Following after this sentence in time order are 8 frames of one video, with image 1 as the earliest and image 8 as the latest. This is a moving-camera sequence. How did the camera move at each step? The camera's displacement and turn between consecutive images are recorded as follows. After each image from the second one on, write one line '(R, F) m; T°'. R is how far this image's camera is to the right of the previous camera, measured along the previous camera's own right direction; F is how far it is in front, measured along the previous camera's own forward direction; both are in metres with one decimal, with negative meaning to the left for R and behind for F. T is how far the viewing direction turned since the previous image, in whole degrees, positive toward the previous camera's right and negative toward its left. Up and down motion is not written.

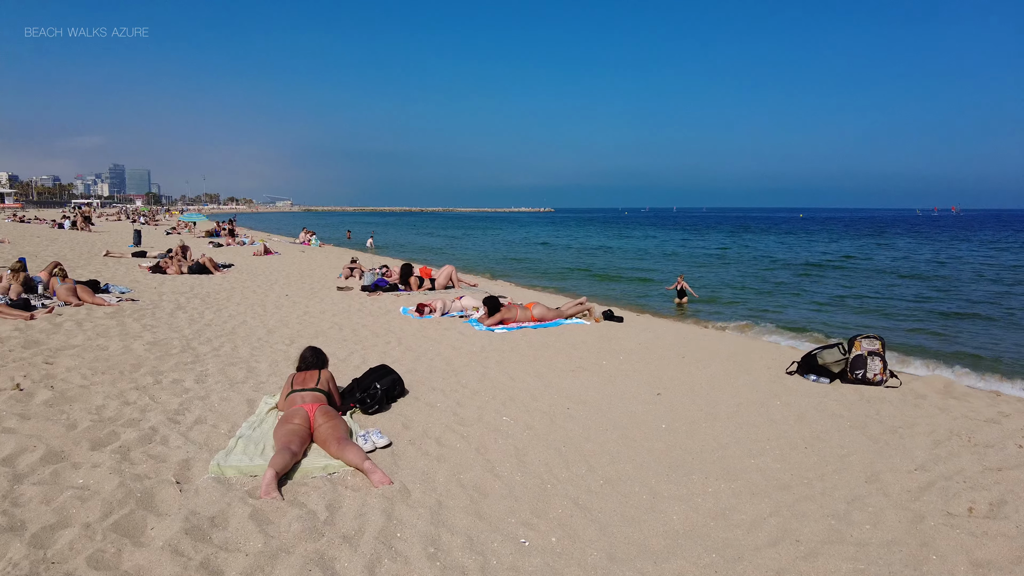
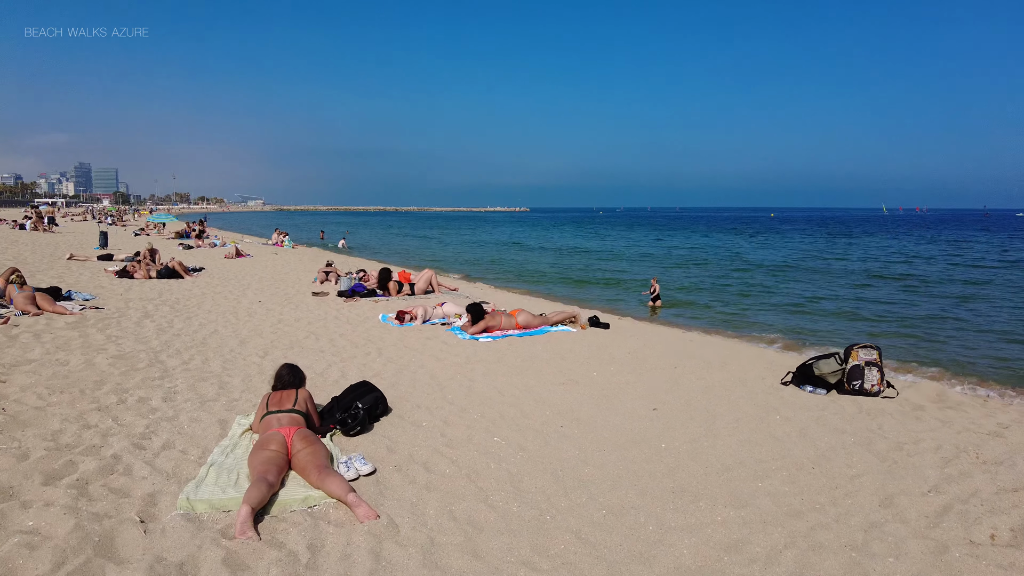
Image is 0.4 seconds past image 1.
(-0.1, +0.3) m; +2°
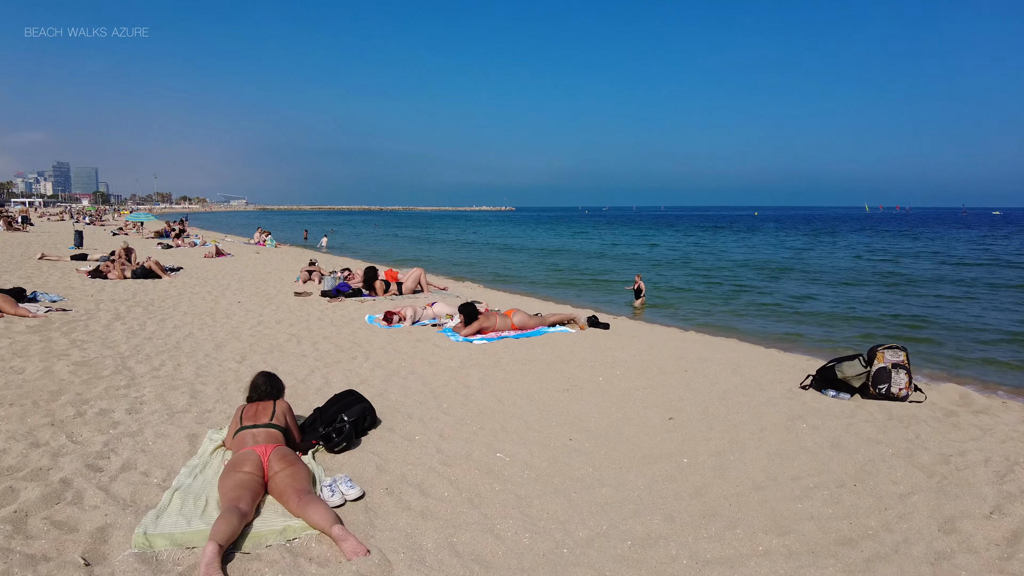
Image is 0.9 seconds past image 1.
(-0.1, +0.5) m; +1°
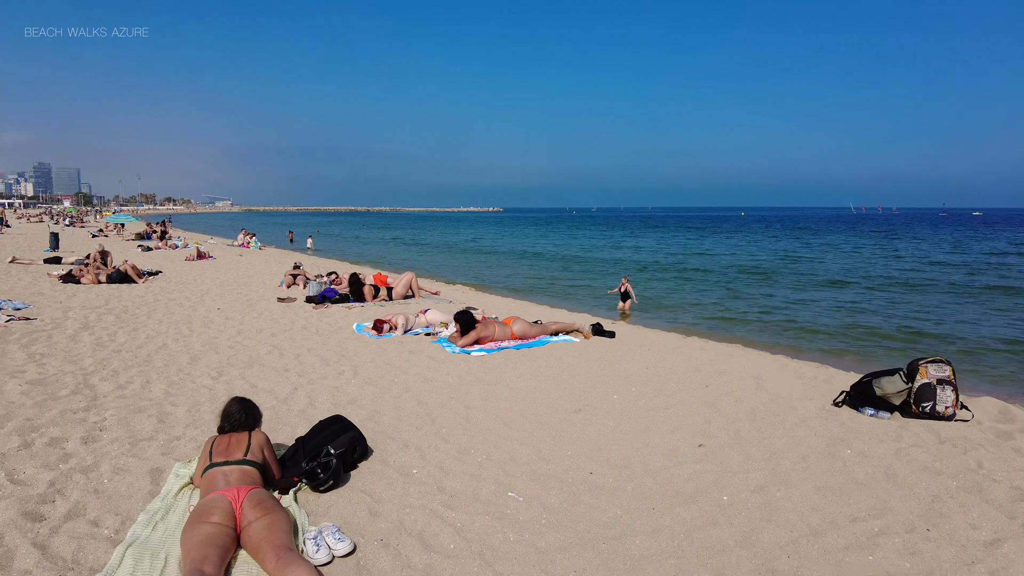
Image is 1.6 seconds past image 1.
(-0.2, +0.6) m; +1°
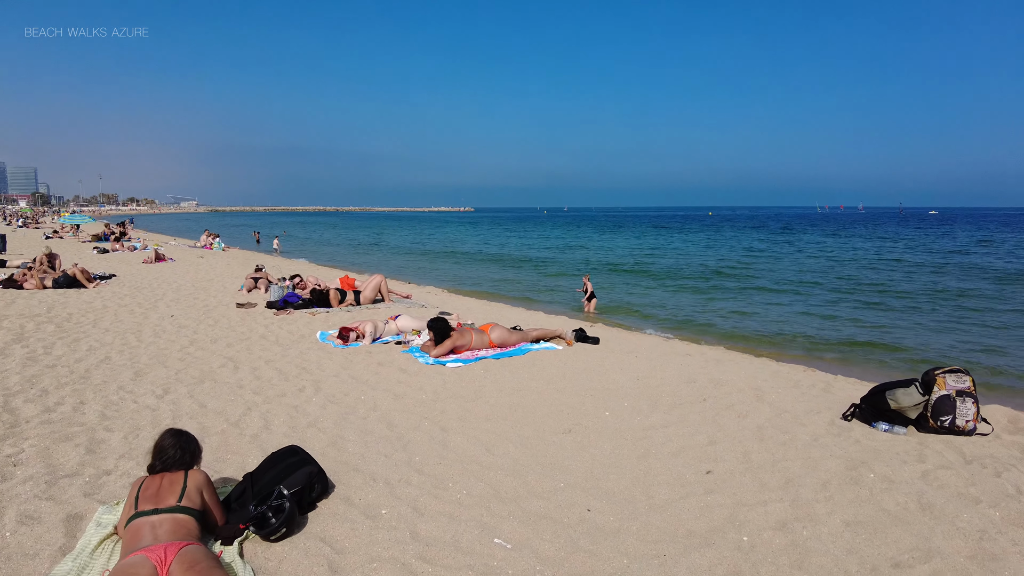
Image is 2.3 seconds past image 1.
(-0.1, +0.6) m; +2°
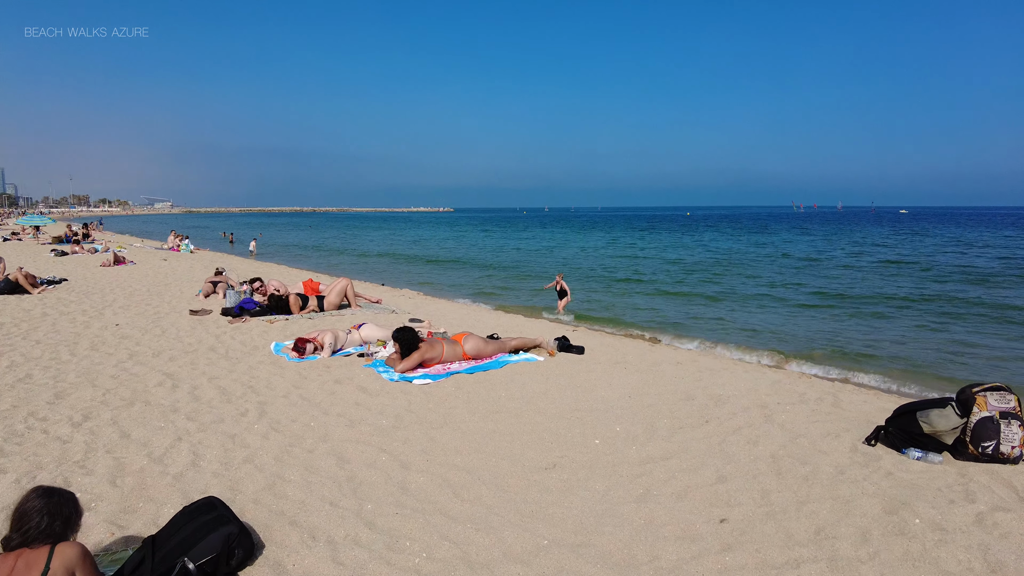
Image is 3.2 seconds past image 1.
(0.0, +0.8) m; +2°
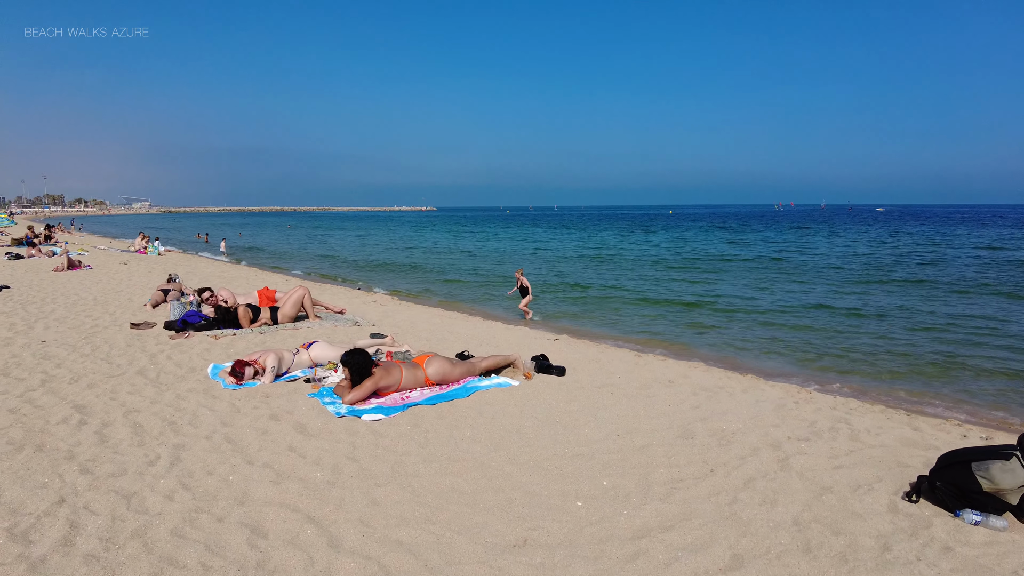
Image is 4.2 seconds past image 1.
(+0.1, +0.9) m; +1°
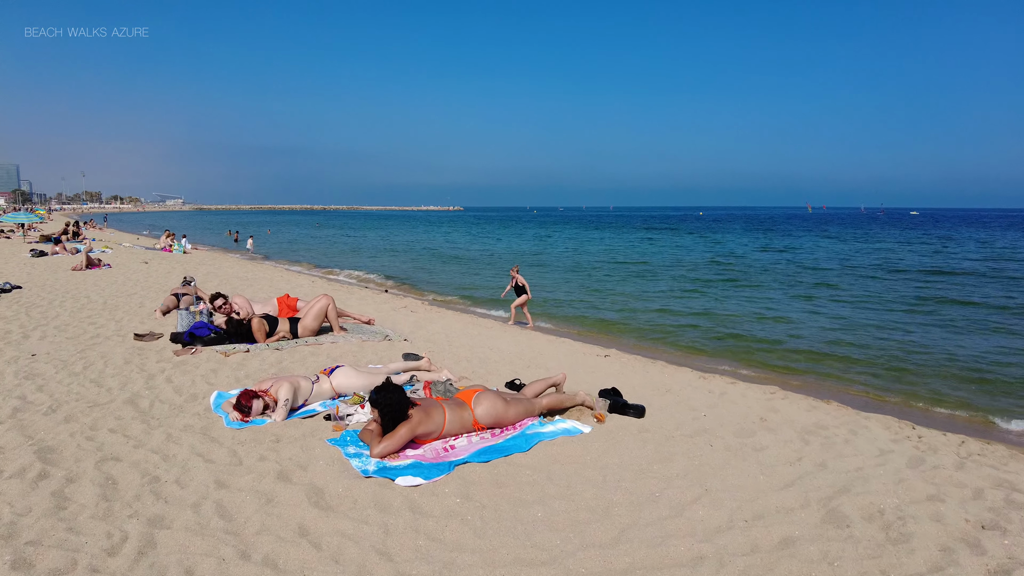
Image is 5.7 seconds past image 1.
(-0.3, +1.2) m; -2°
